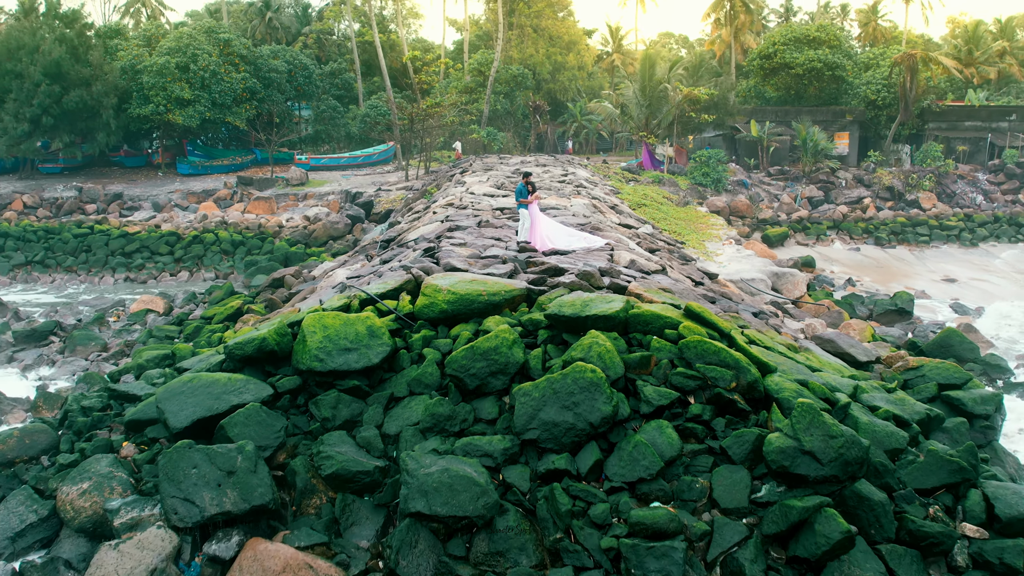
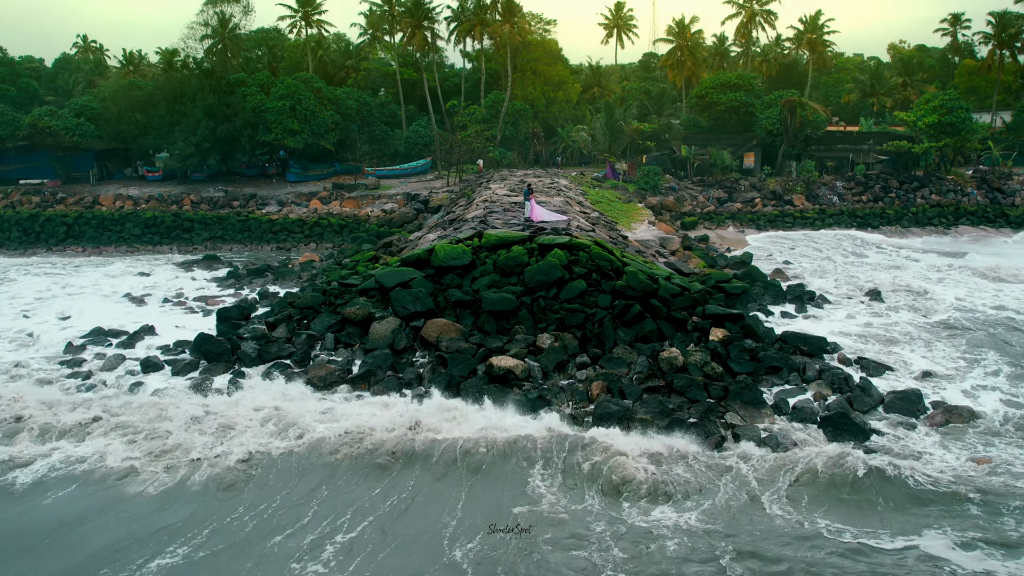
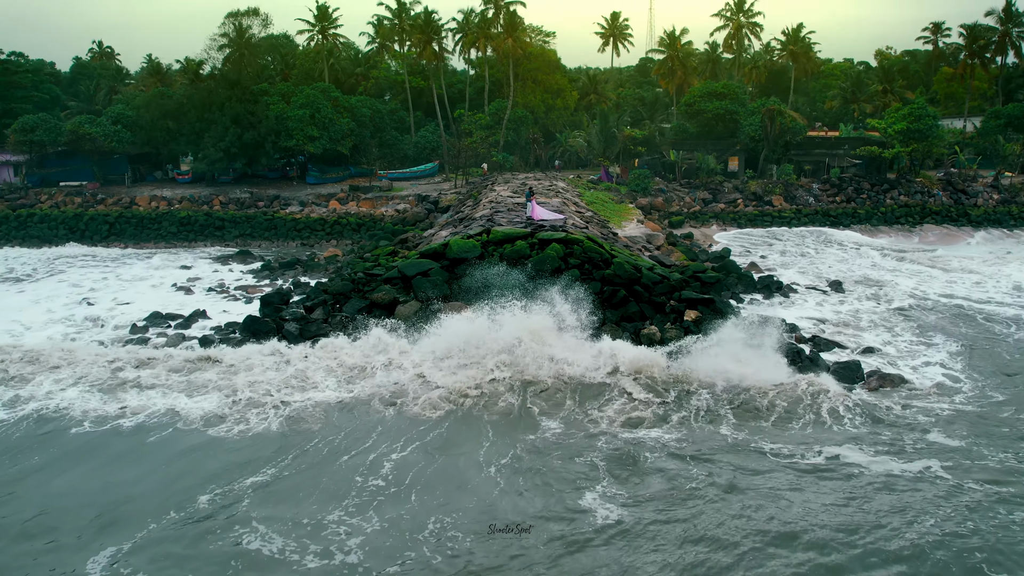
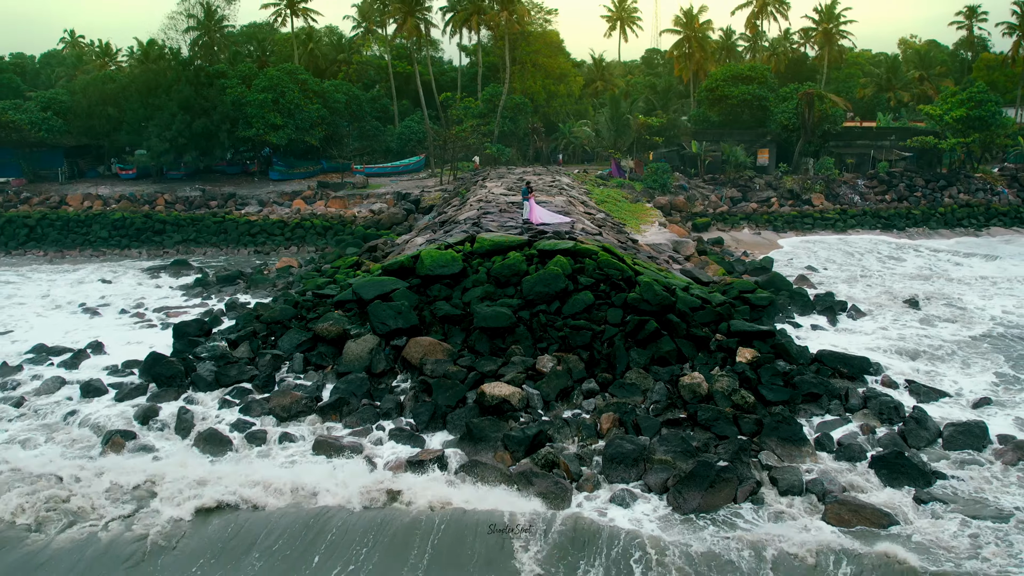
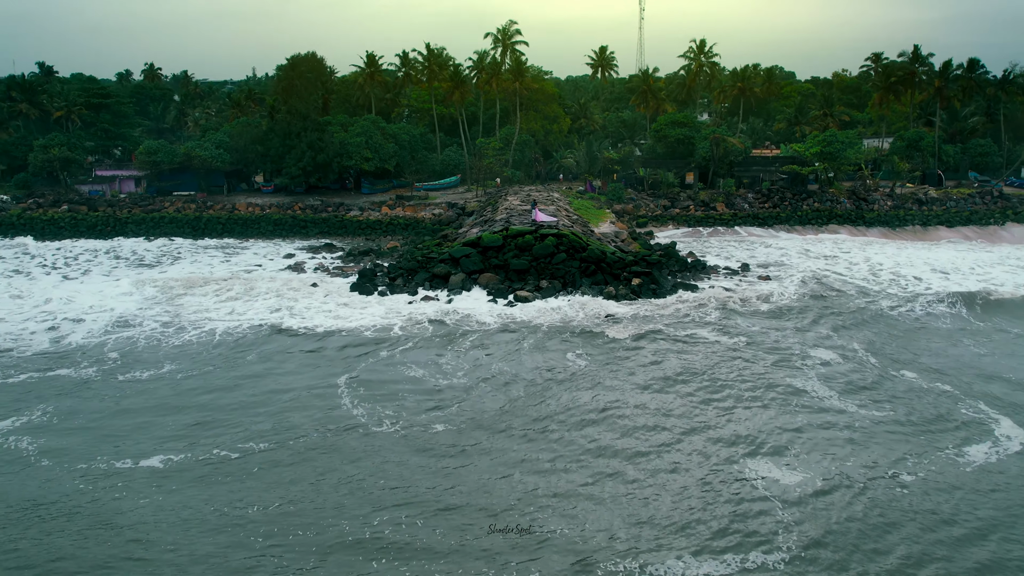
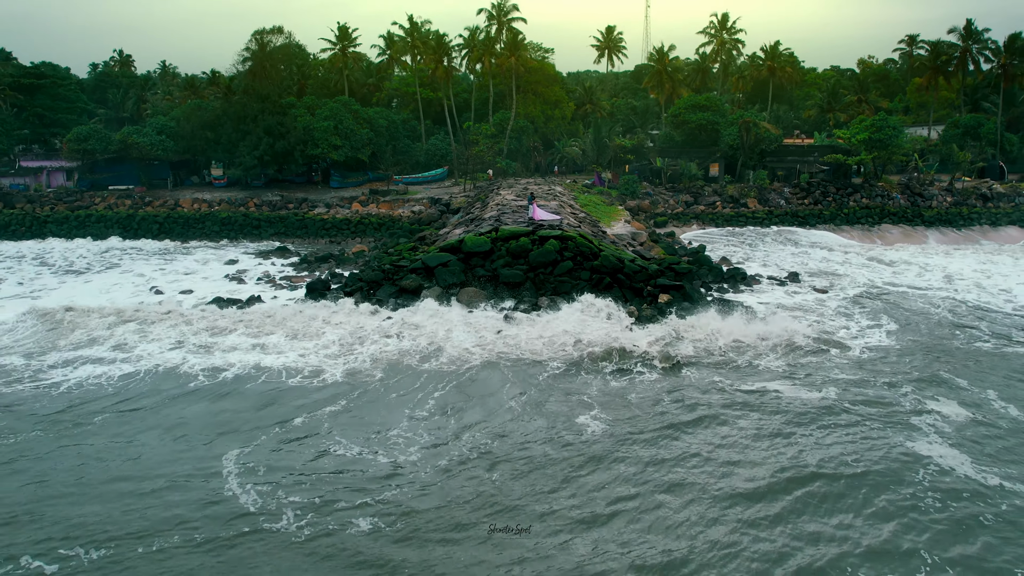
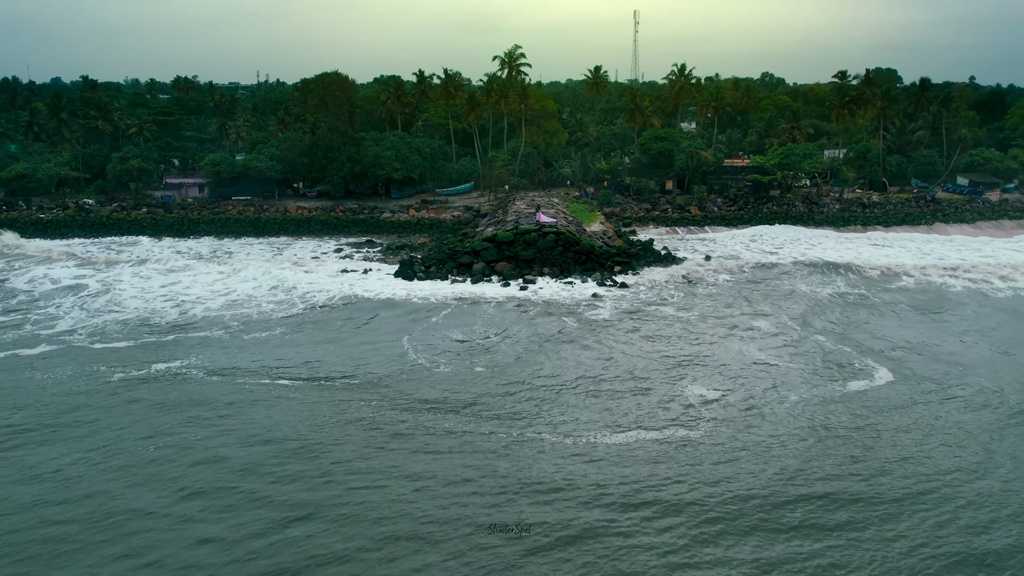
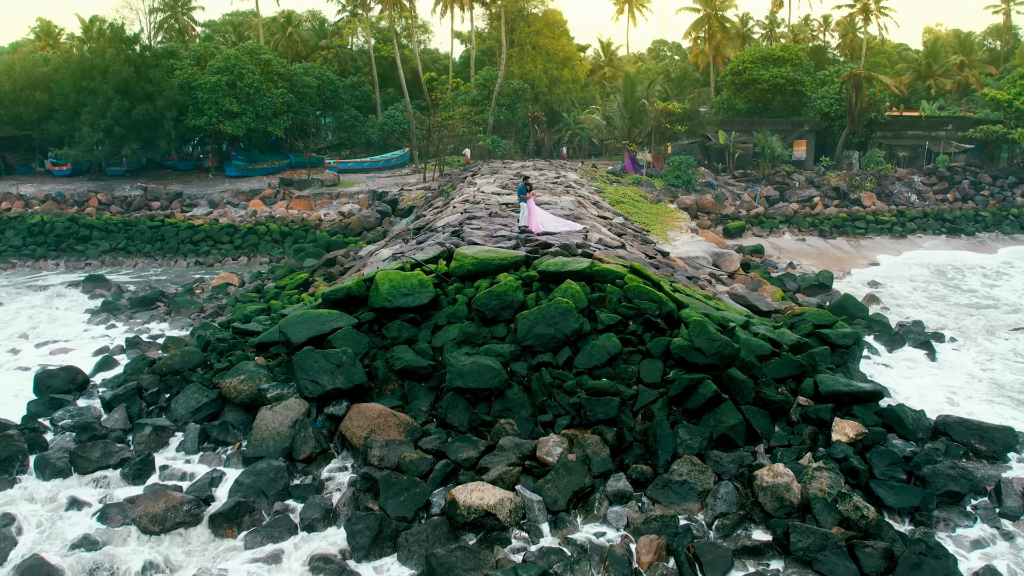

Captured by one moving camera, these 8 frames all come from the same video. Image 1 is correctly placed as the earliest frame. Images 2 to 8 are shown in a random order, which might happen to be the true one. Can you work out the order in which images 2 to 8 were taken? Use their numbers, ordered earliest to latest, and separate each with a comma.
8, 4, 2, 3, 6, 5, 7
